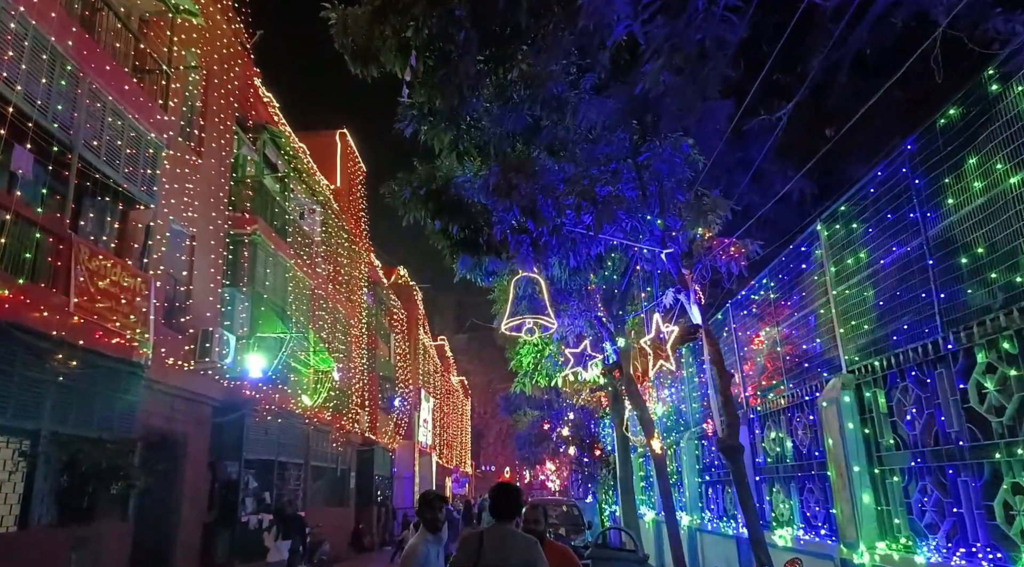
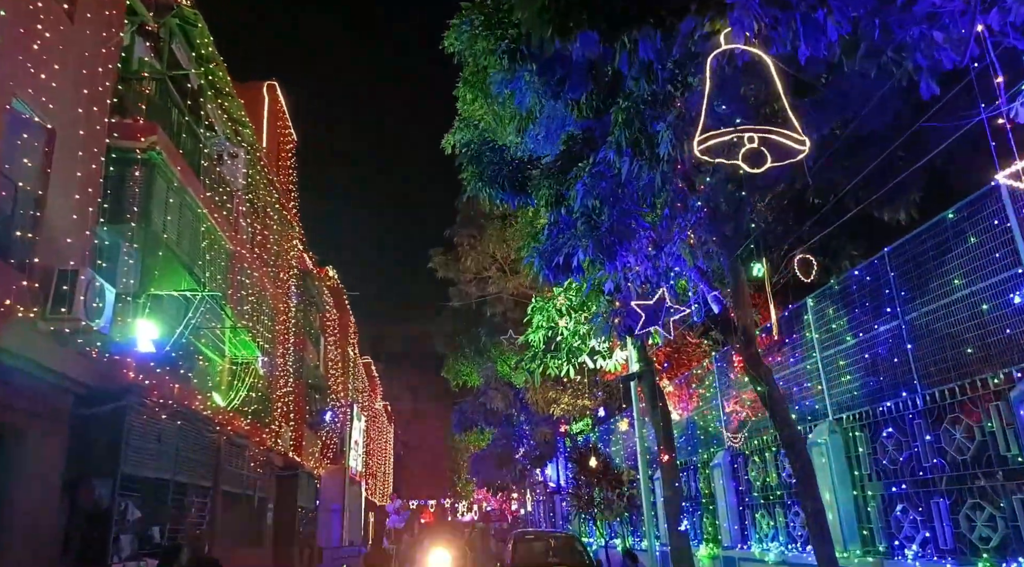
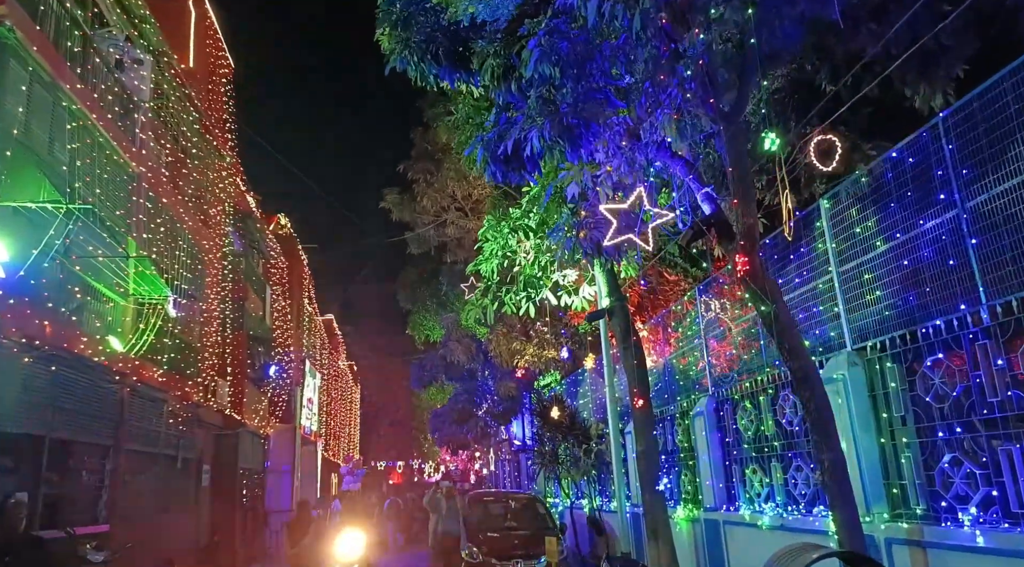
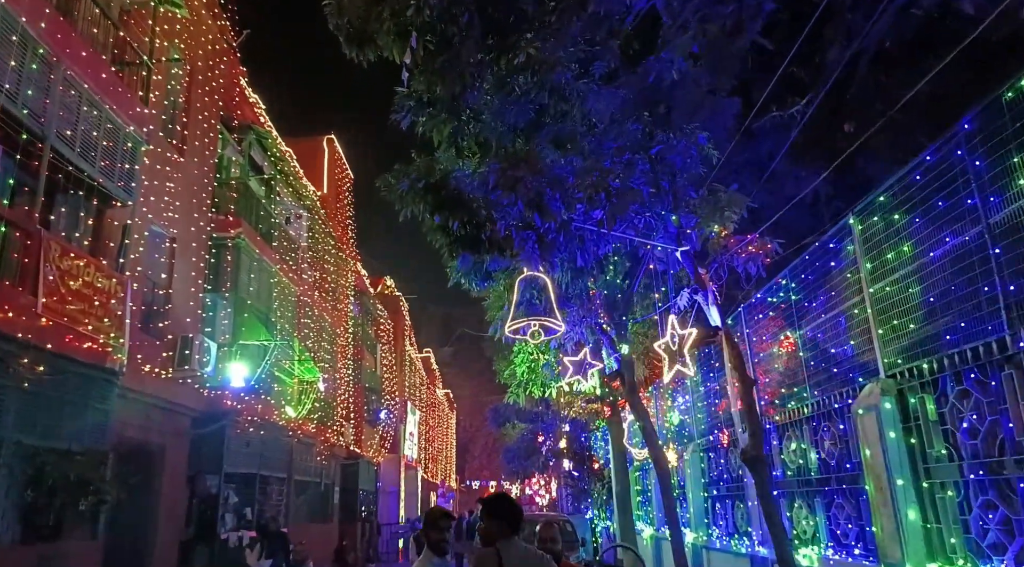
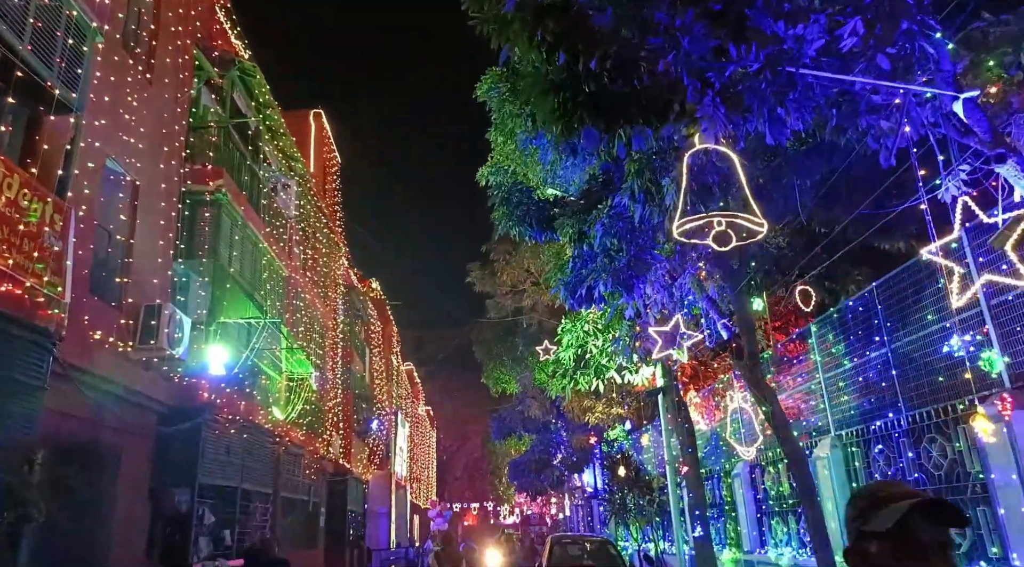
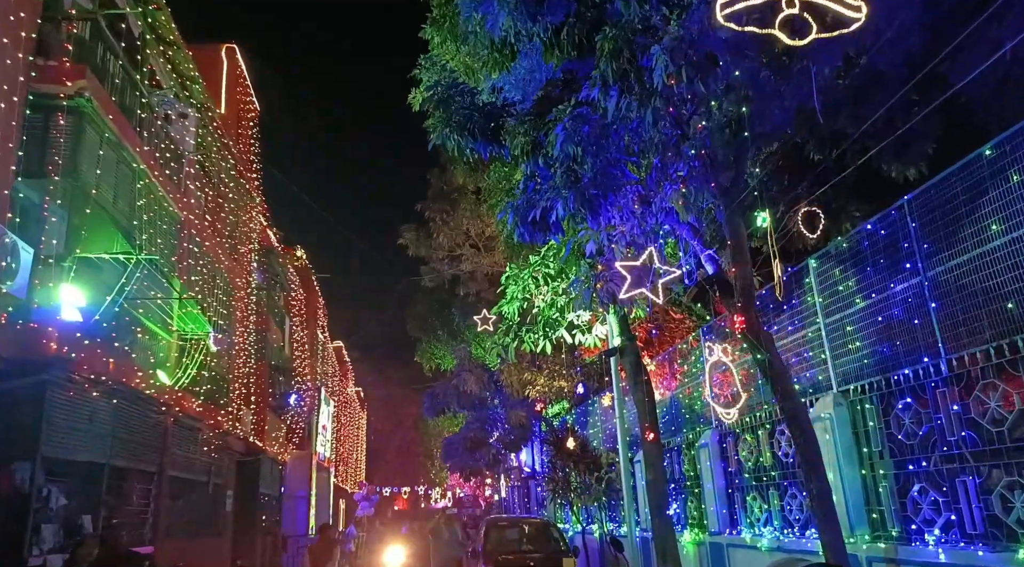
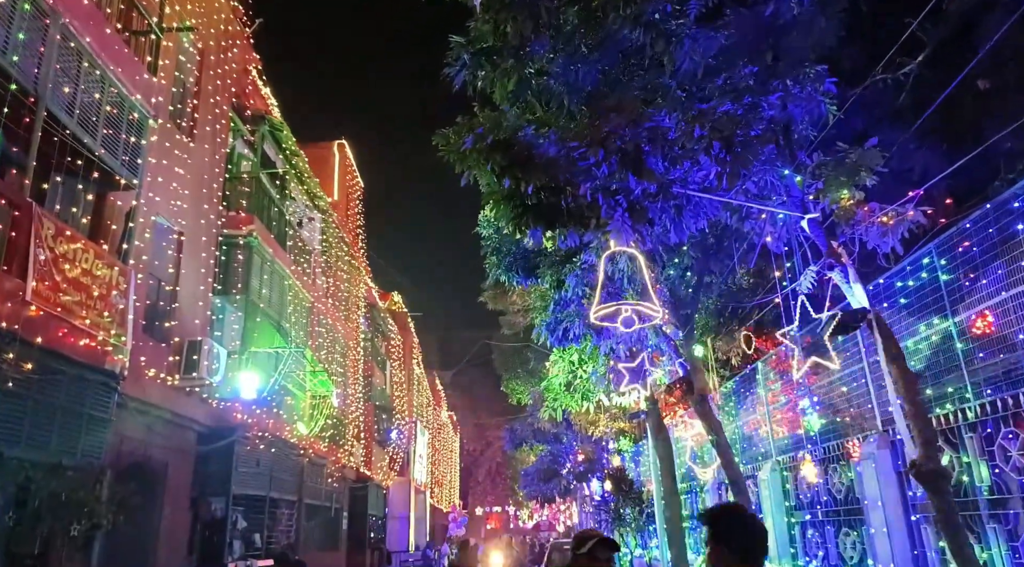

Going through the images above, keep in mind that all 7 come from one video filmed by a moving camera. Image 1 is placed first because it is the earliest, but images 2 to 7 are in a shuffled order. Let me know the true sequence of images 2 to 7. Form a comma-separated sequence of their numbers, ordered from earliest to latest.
4, 7, 5, 2, 6, 3
